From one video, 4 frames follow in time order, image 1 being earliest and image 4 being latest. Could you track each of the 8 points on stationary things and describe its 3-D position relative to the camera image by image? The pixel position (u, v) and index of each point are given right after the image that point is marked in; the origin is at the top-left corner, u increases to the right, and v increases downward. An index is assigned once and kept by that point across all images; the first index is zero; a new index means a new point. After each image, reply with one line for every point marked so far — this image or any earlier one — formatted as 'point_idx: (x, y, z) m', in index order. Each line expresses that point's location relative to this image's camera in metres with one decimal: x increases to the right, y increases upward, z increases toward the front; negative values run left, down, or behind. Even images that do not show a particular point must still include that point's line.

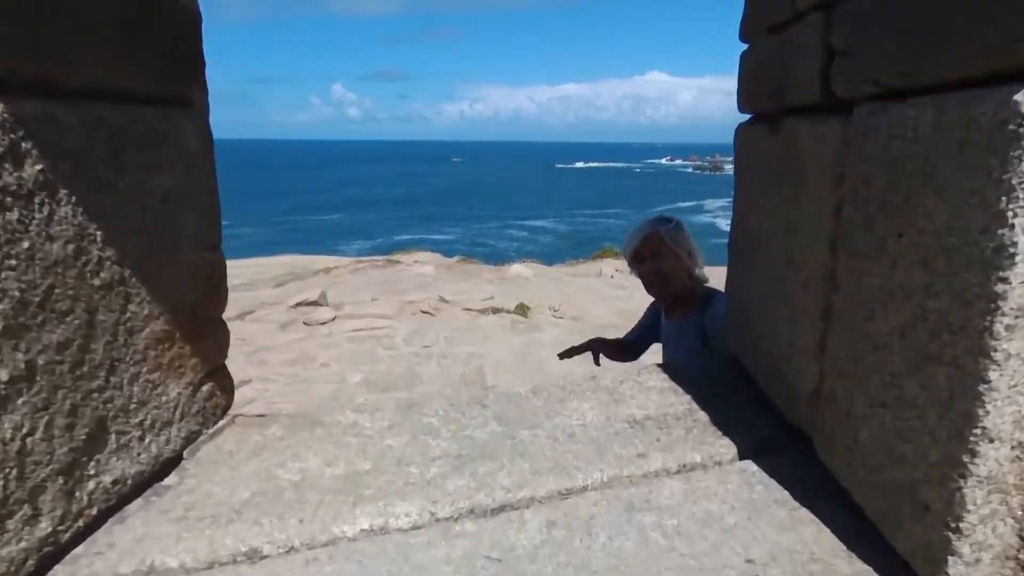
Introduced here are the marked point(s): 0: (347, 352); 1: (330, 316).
0: (-2.2, -0.9, +8.9) m
1: (-2.7, -0.4, +10.0) m
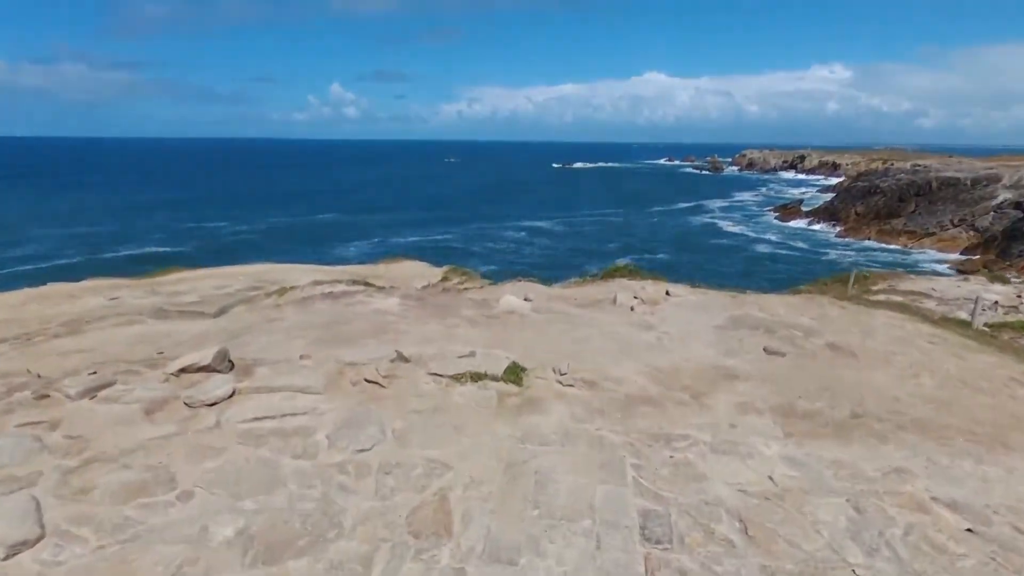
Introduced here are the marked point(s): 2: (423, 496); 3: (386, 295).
0: (-2.3, -1.5, +5.5) m
1: (-2.8, -1.0, +6.7) m
2: (-0.7, -1.6, +5.4) m
3: (-2.1, -0.1, +11.3) m
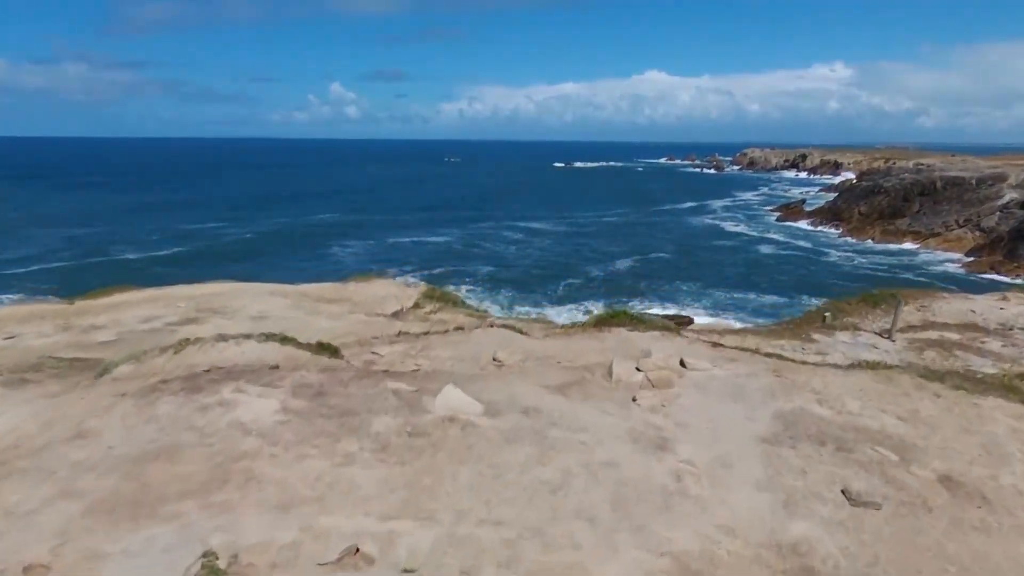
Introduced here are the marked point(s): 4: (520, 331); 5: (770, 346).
0: (-3.0, -2.5, +1.9) m
1: (-3.5, -2.0, +3.1) m
2: (-1.3, -2.6, +1.8) m
3: (-2.8, -1.1, +7.7) m
4: (+0.1, -0.9, +14.0) m
5: (+6.6, -1.4, +17.1) m
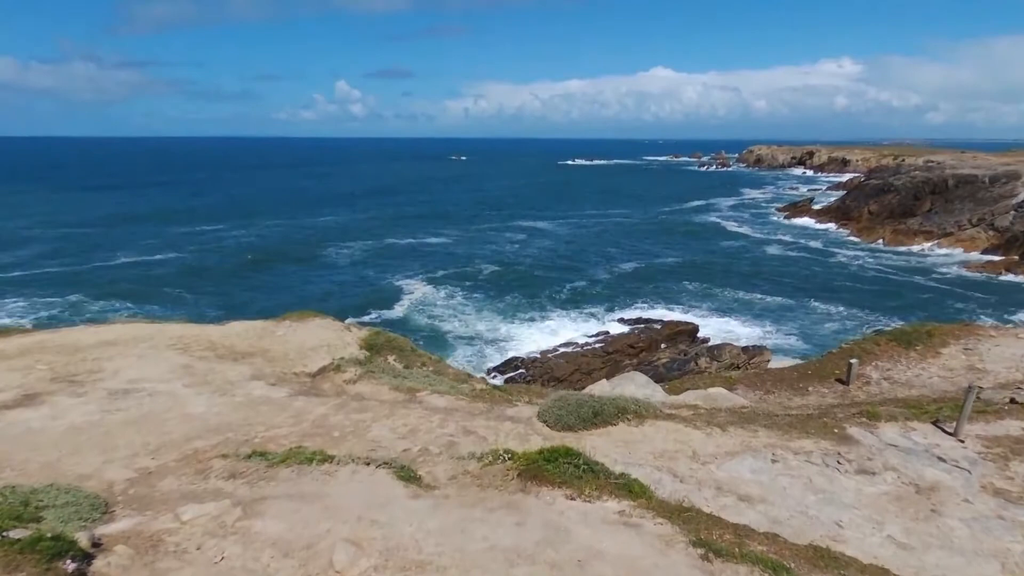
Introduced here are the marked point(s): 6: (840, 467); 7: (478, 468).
0: (-4.6, -4.1, -2.8) m
1: (-5.1, -3.6, -1.7) m
2: (-3.0, -4.3, -3.0) m
3: (-4.3, -2.7, +2.9) m
4: (-1.4, -2.5, +9.1) m
5: (+5.1, -3.0, +12.3) m
6: (+5.8, -3.1, +11.8) m
7: (-0.4, -2.4, +8.8) m
